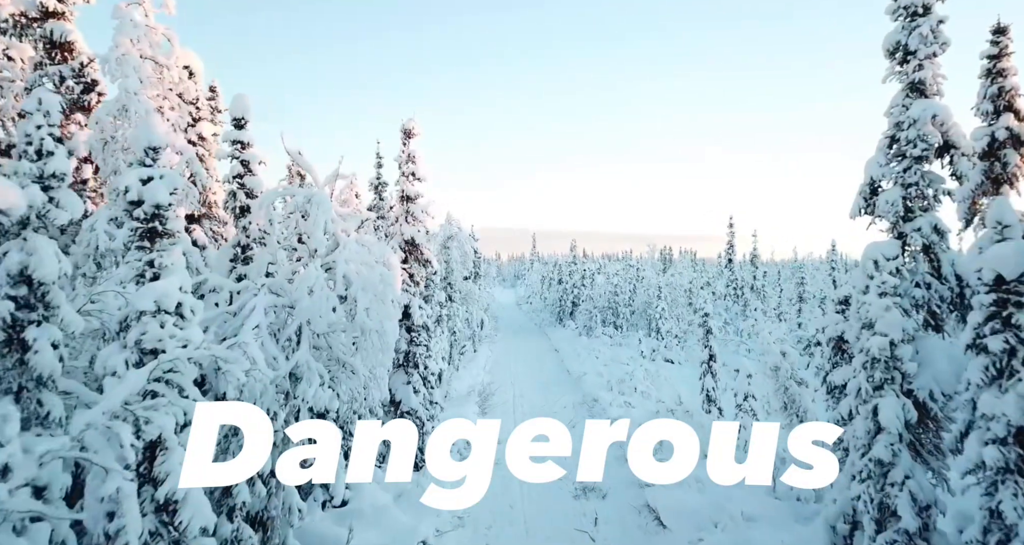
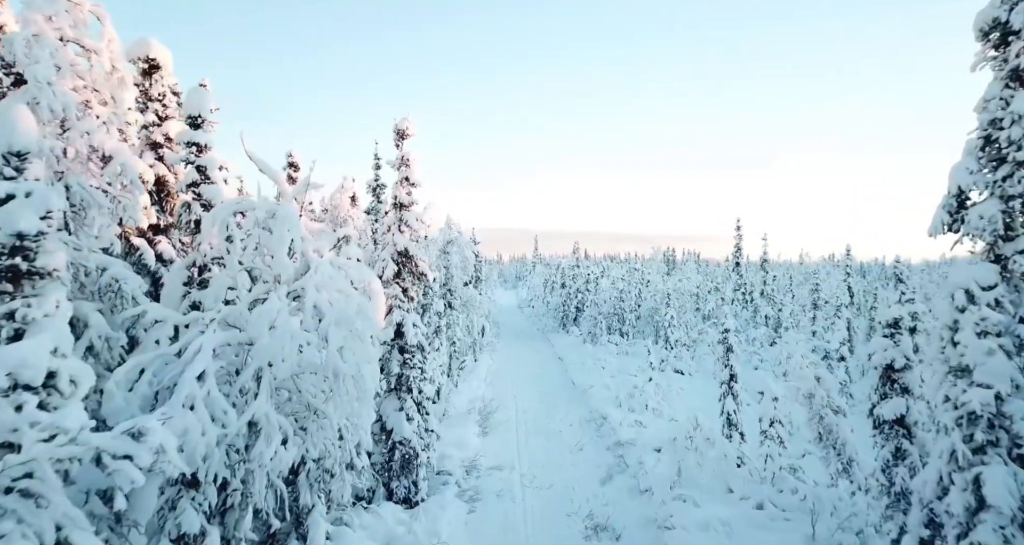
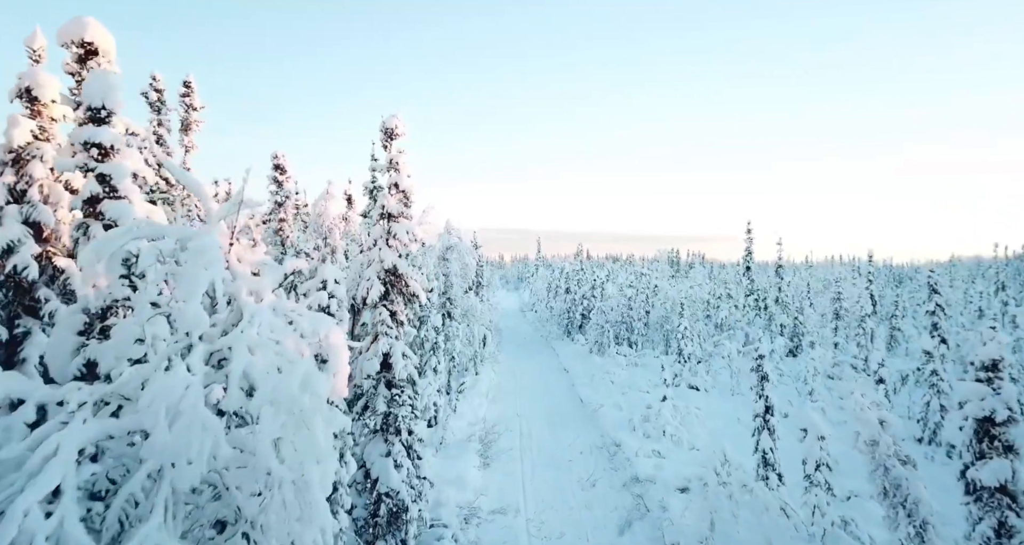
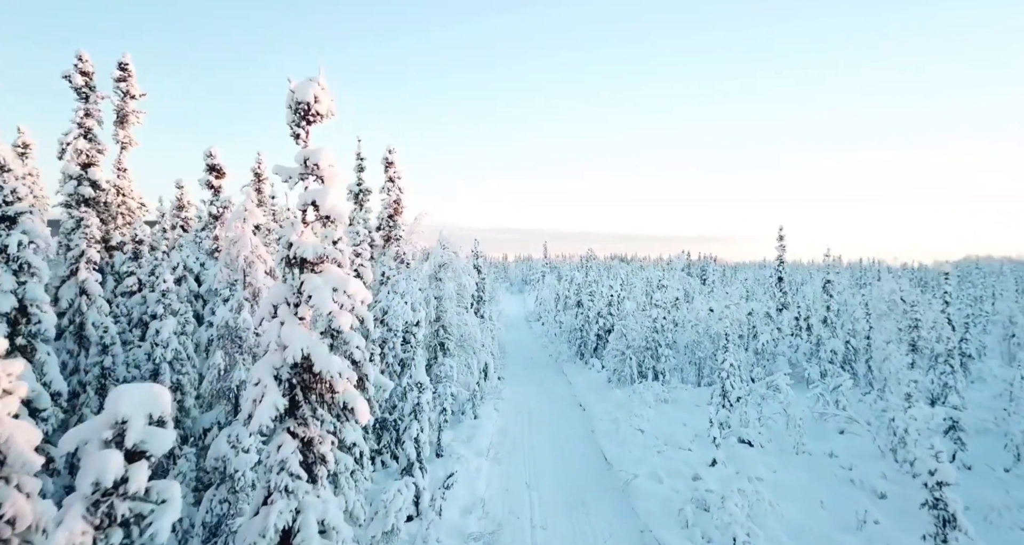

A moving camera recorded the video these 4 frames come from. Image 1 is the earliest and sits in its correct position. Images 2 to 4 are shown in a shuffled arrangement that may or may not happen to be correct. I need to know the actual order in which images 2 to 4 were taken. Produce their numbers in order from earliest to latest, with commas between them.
2, 3, 4
